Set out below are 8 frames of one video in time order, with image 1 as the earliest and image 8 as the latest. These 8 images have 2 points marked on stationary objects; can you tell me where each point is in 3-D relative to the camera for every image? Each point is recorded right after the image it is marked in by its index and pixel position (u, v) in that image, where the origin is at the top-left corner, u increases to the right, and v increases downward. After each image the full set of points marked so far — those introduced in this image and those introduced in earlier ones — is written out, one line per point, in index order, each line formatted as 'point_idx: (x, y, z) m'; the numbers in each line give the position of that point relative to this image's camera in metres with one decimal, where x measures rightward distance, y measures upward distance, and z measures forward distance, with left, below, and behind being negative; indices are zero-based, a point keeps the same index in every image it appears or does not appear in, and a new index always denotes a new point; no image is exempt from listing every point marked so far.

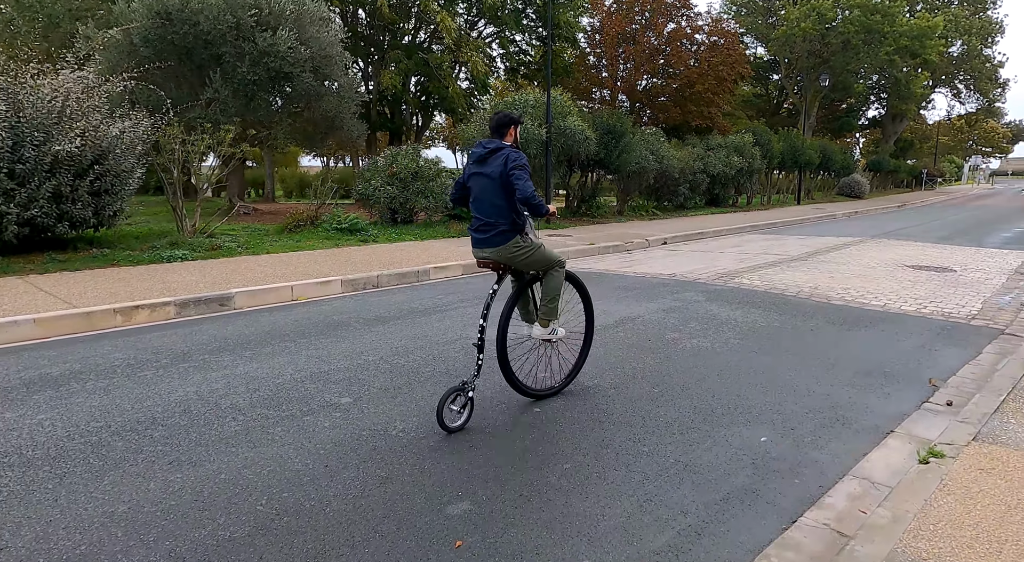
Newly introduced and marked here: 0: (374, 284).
0: (-1.8, 0.0, +8.1) m
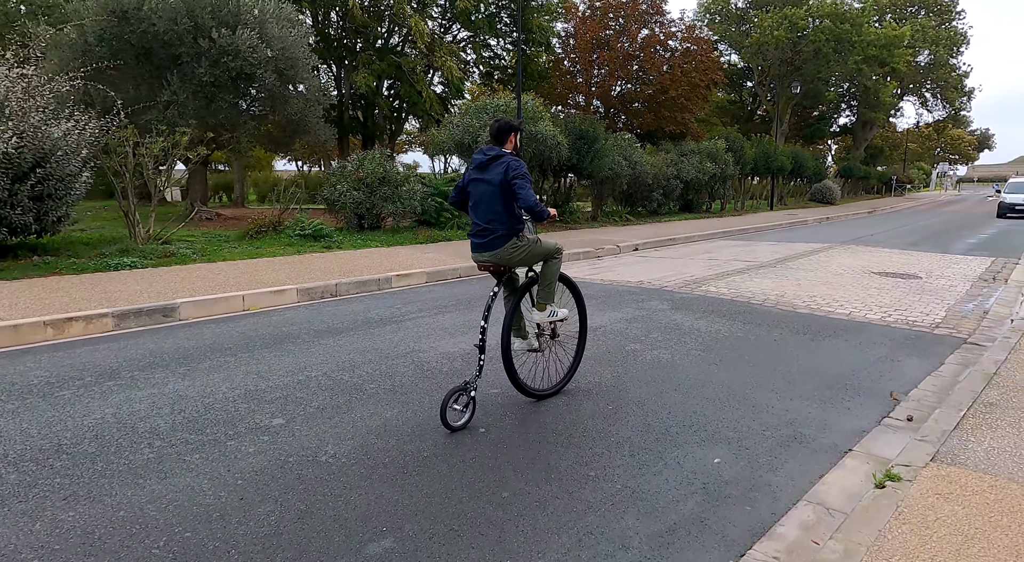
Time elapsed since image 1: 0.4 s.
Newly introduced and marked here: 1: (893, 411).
0: (-2.3, -0.1, +7.8) m
1: (+2.5, -0.8, +4.1) m
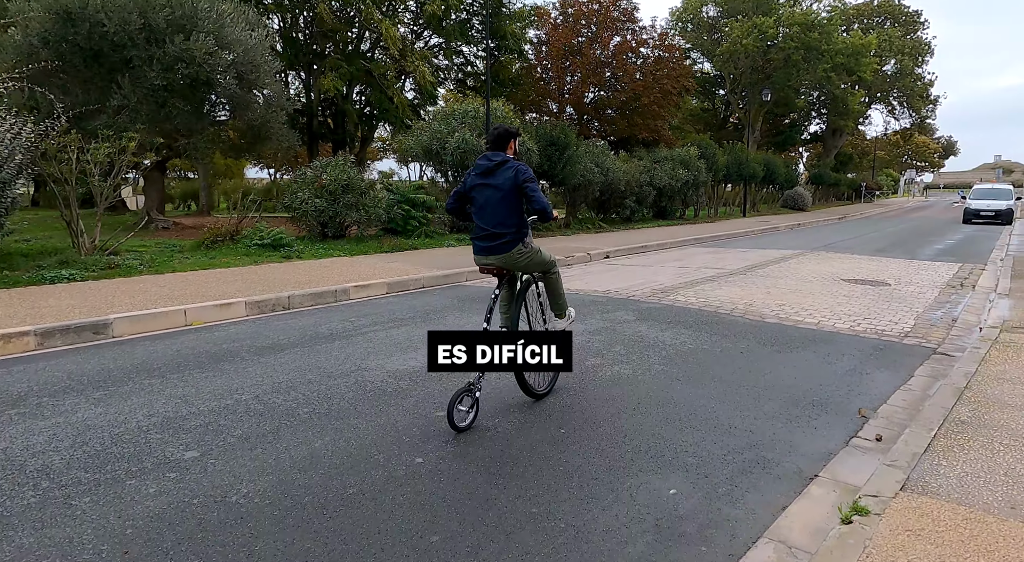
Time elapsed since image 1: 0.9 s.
0: (-2.7, -0.3, +7.5) m
1: (+2.1, -0.9, +3.8) m
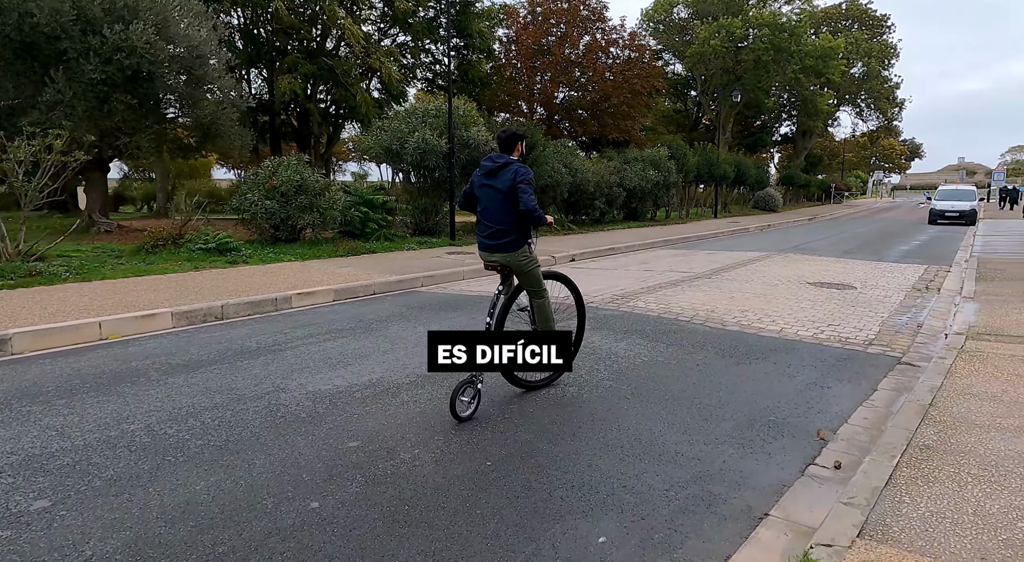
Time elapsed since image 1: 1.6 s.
0: (-3.3, -0.4, +6.9) m
1: (+1.7, -1.0, +3.5) m
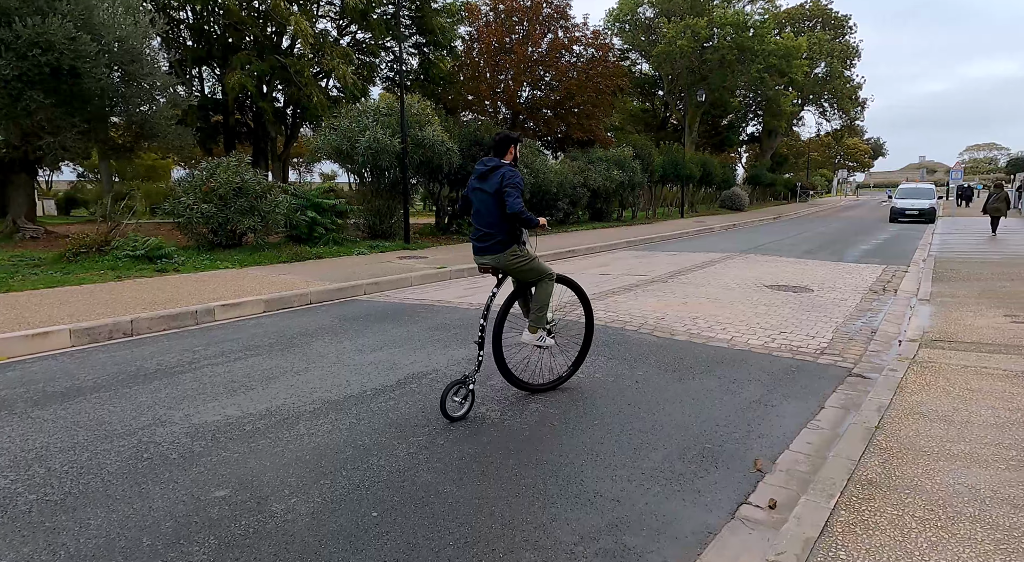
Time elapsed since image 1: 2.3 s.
0: (-3.9, -0.5, +6.4) m
1: (+1.2, -1.1, +3.1) m
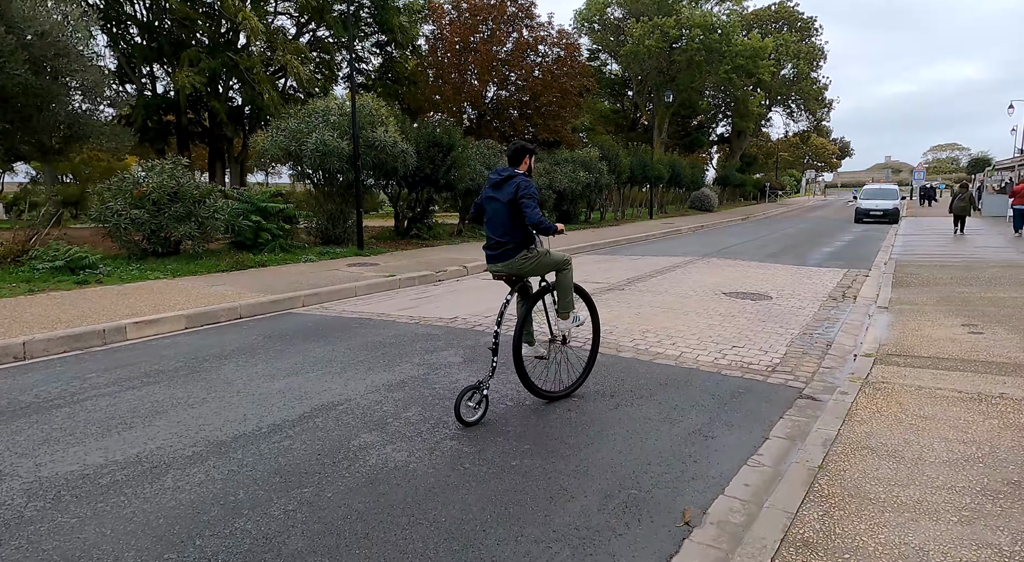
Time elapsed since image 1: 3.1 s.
0: (-4.5, -0.7, +5.8) m
1: (+0.7, -1.2, +2.7) m
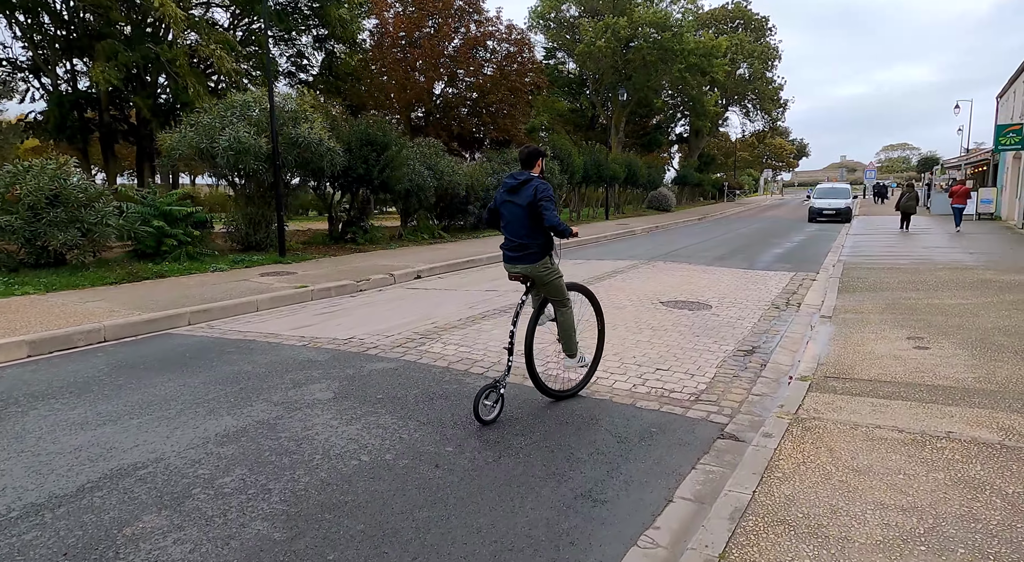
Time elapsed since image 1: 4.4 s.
0: (-5.5, -0.9, +4.6) m
1: (-0.1, -1.3, +1.9) m
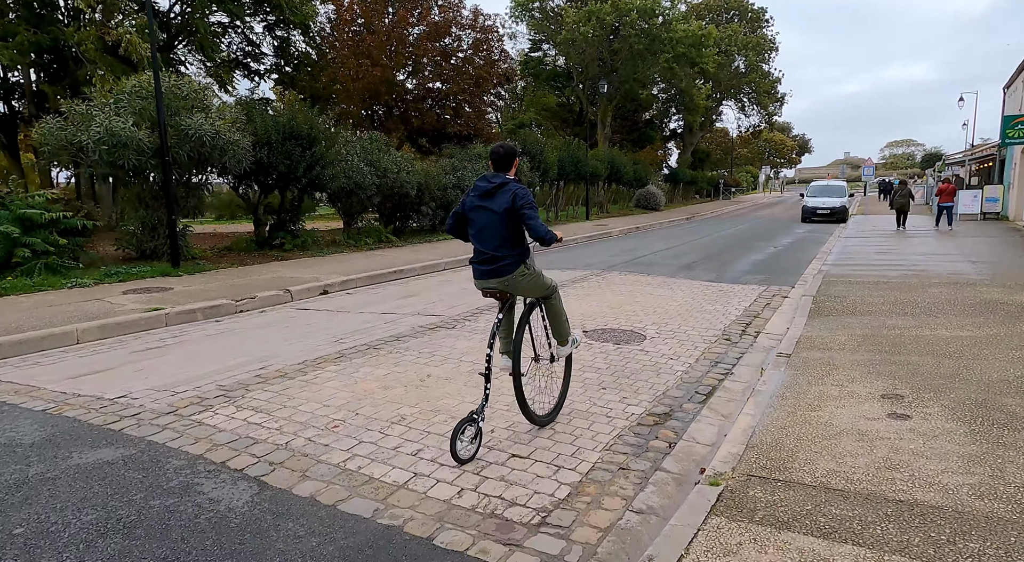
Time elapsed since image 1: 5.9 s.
0: (-6.8, -1.2, +2.9) m
1: (-1.4, -1.7, +0.1) m
